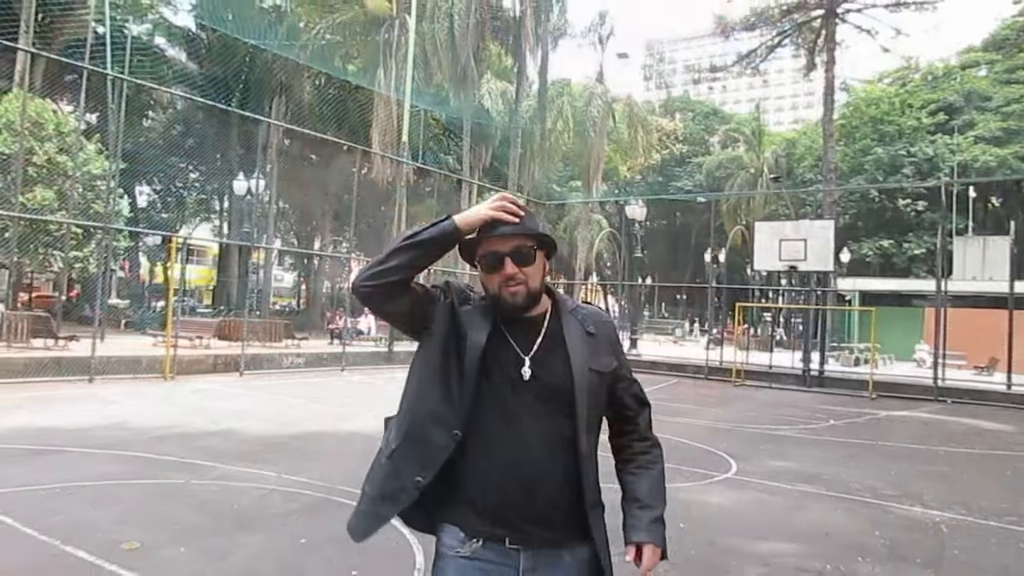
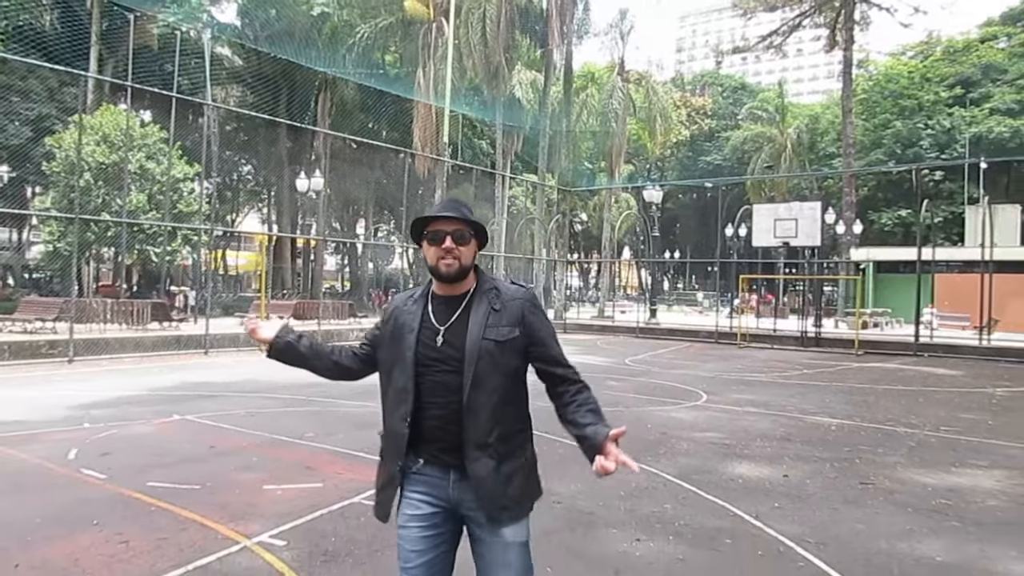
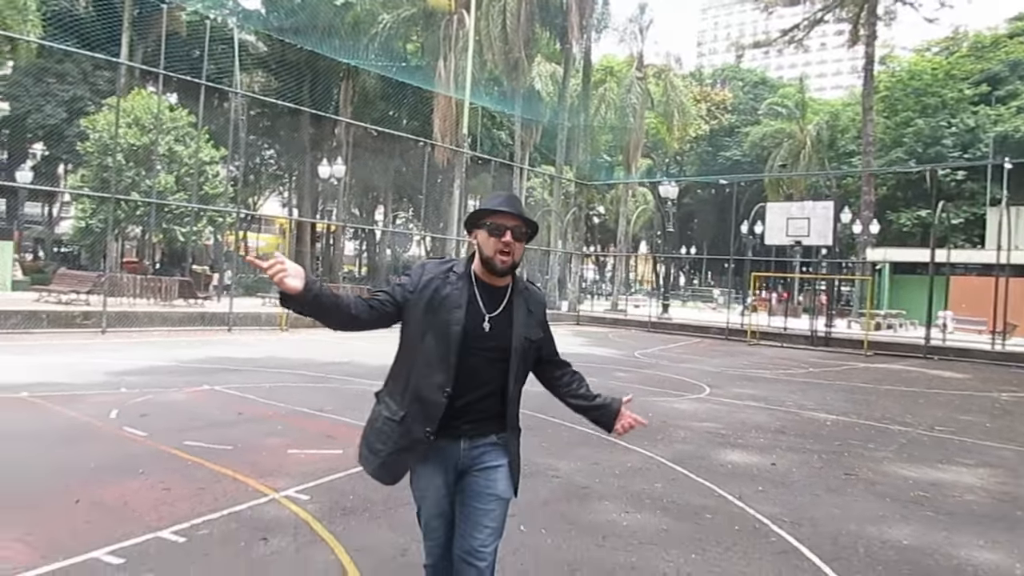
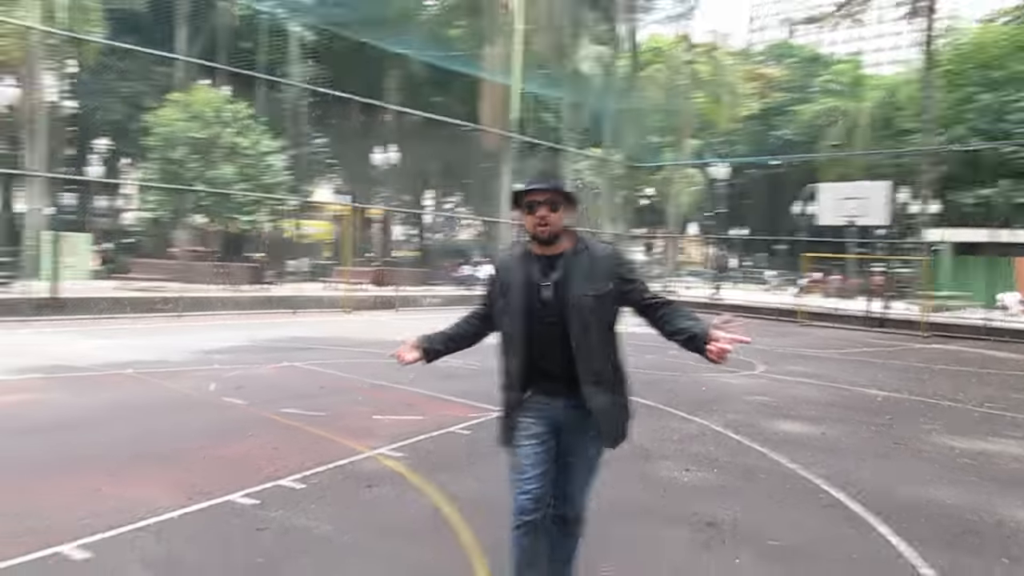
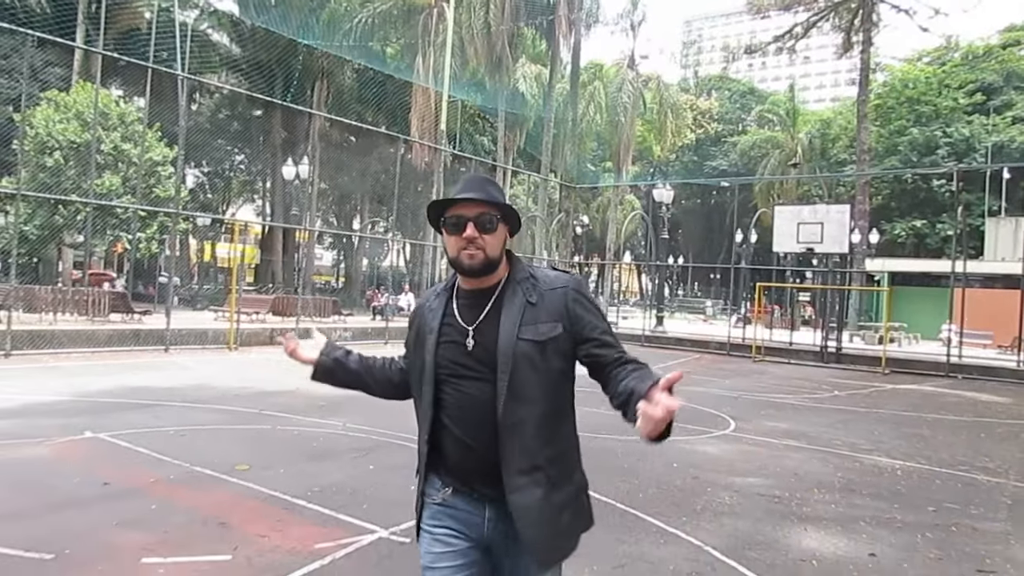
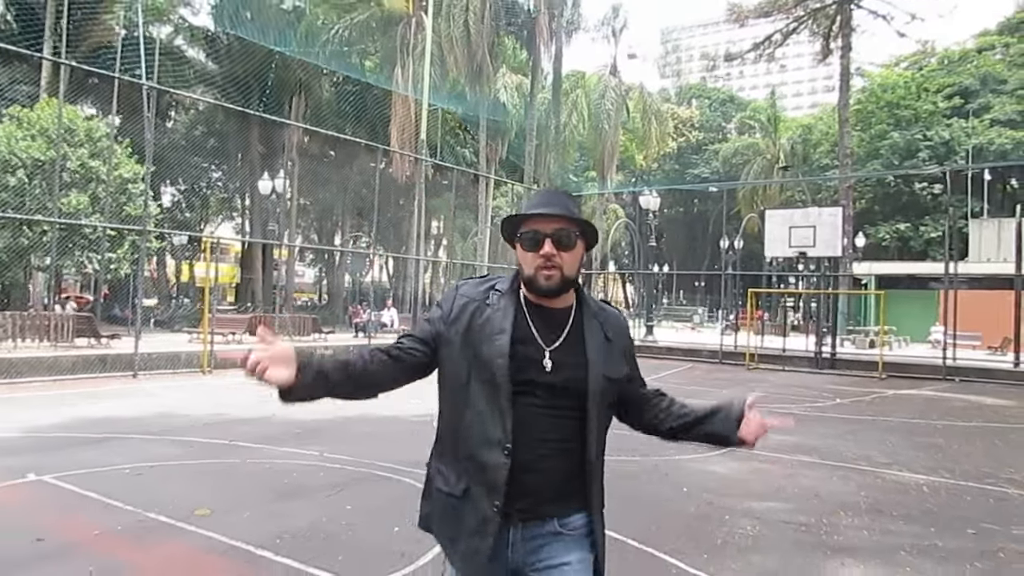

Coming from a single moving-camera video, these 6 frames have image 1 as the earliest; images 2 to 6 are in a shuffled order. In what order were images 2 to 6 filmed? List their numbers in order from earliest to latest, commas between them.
6, 5, 2, 3, 4
